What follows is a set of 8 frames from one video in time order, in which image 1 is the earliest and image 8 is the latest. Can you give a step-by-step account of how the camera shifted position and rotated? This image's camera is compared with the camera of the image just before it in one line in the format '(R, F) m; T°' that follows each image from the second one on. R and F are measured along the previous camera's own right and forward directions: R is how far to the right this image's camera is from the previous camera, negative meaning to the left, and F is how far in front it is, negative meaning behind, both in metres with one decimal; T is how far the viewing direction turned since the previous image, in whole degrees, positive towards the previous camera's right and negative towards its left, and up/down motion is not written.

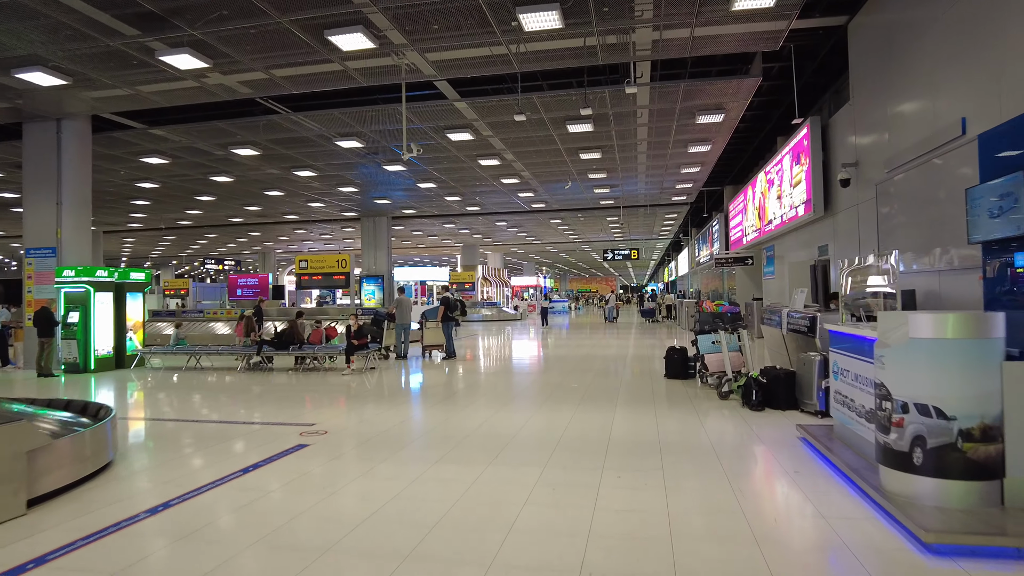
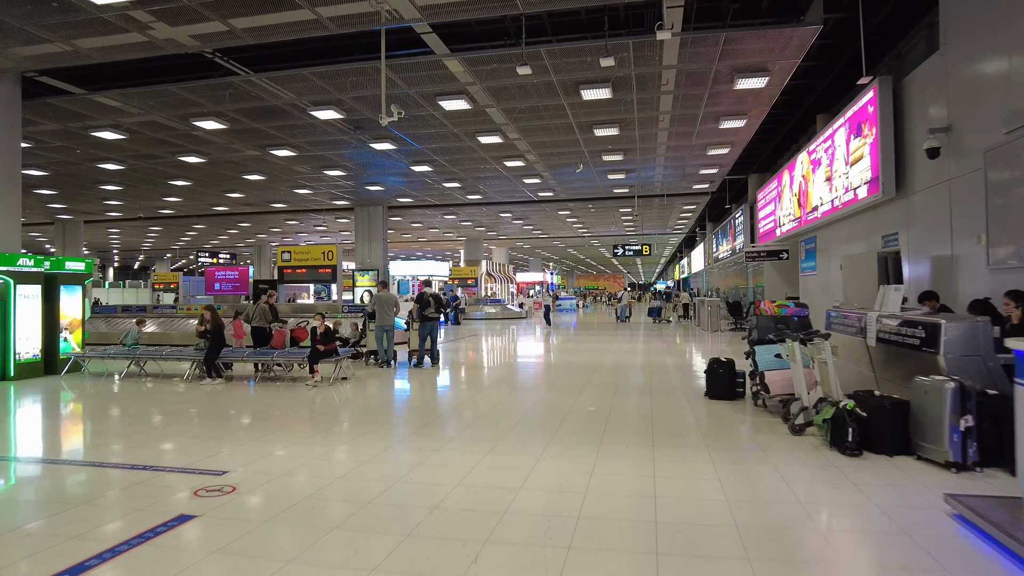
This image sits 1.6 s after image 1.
(+0.1, +1.4) m; -1°
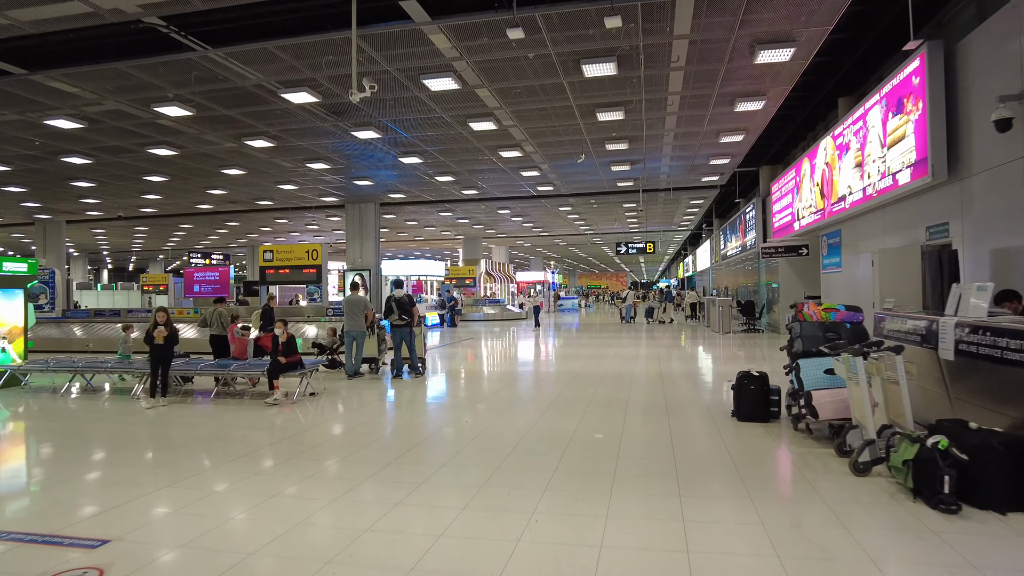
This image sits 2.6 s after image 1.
(+0.1, +0.9) m; 0°
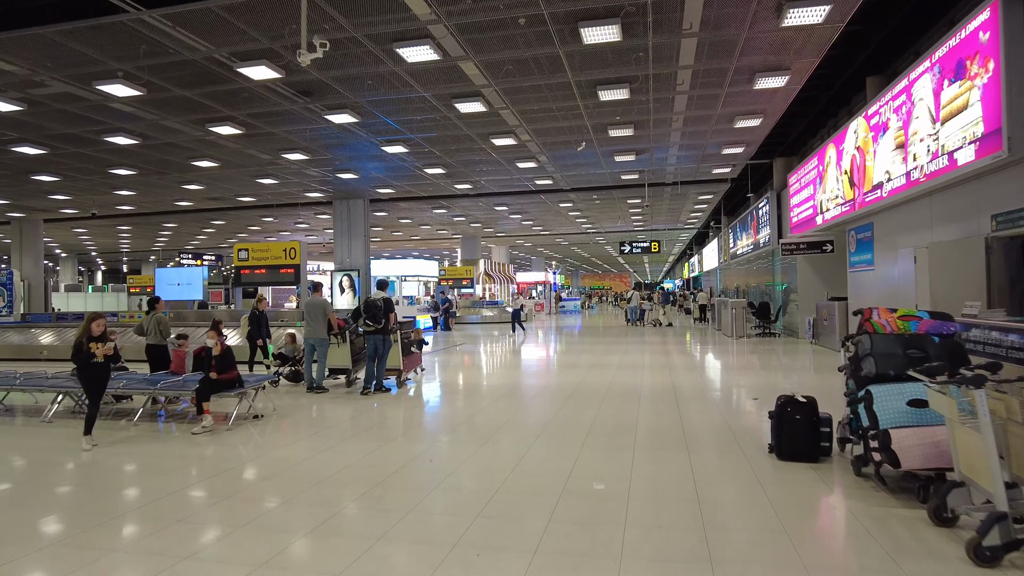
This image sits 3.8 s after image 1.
(+0.1, +1.0) m; 0°
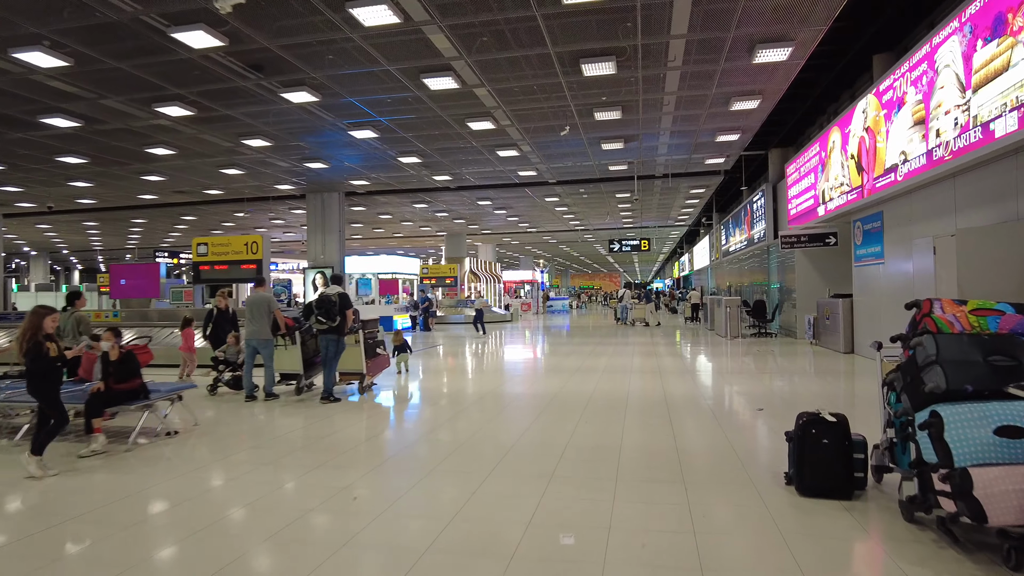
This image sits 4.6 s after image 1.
(+0.2, +0.8) m; +1°
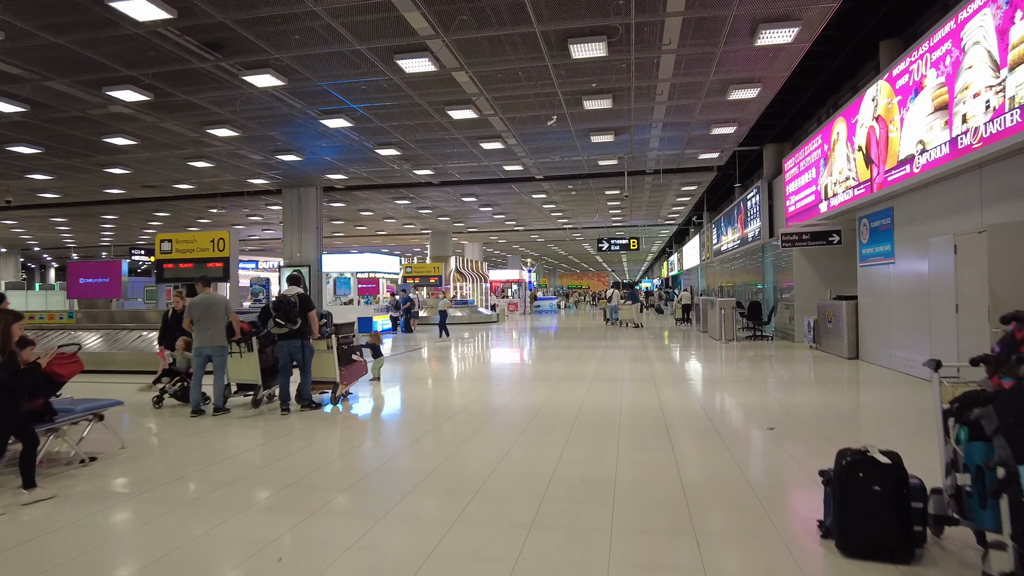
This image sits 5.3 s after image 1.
(+0.1, +0.6) m; +1°
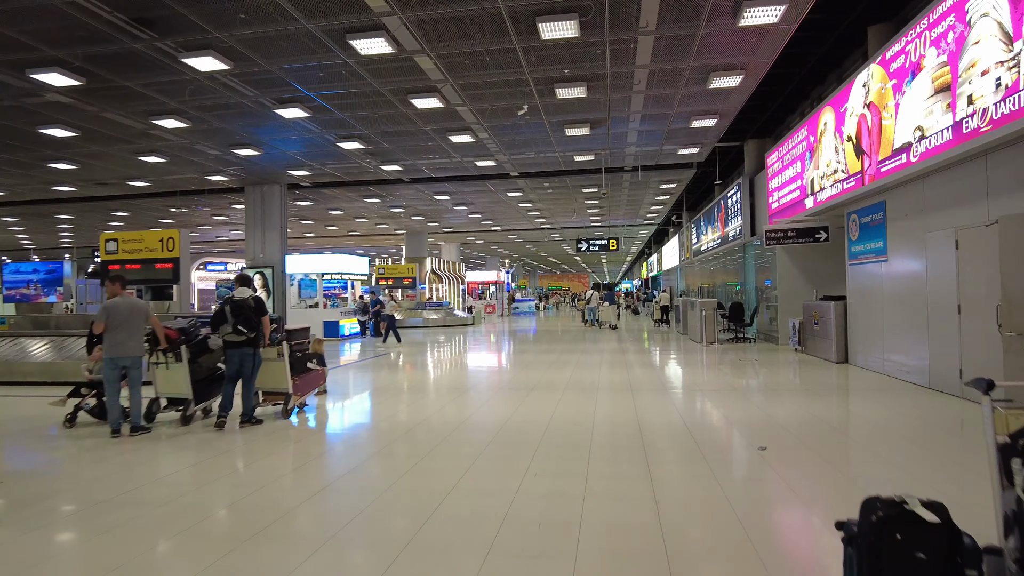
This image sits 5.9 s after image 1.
(+0.1, +0.5) m; +2°
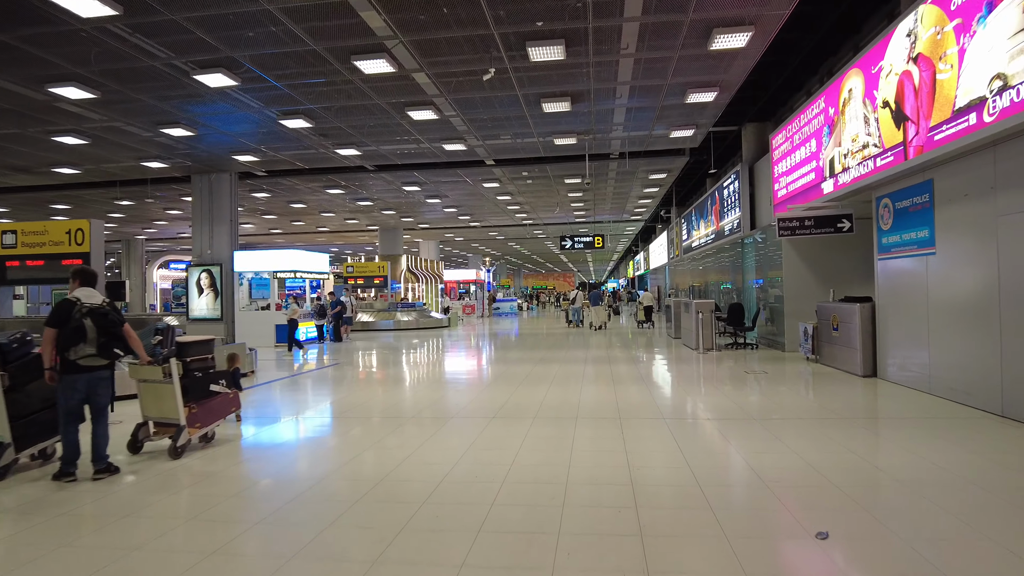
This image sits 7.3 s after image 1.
(+0.2, +1.3) m; +1°
